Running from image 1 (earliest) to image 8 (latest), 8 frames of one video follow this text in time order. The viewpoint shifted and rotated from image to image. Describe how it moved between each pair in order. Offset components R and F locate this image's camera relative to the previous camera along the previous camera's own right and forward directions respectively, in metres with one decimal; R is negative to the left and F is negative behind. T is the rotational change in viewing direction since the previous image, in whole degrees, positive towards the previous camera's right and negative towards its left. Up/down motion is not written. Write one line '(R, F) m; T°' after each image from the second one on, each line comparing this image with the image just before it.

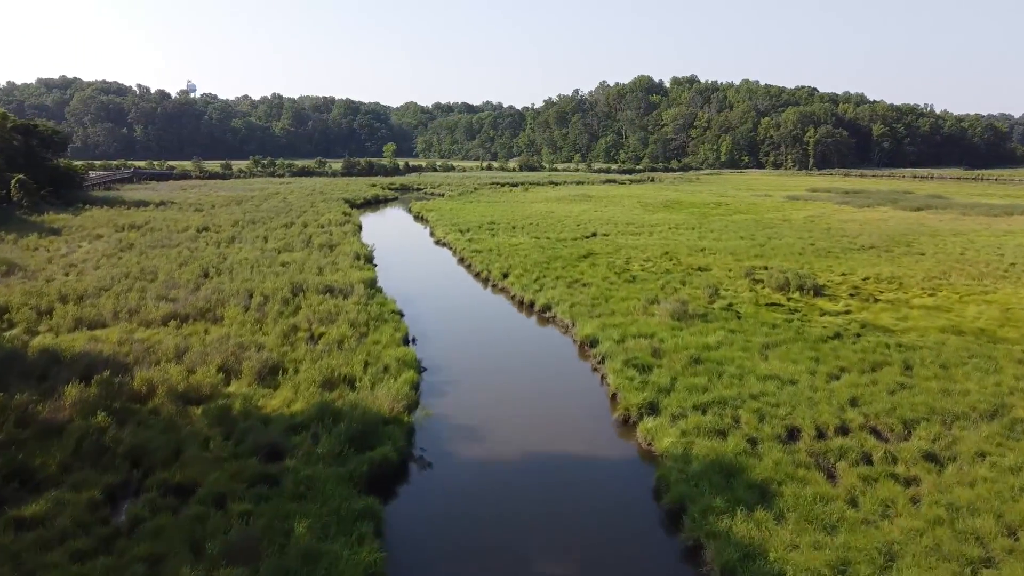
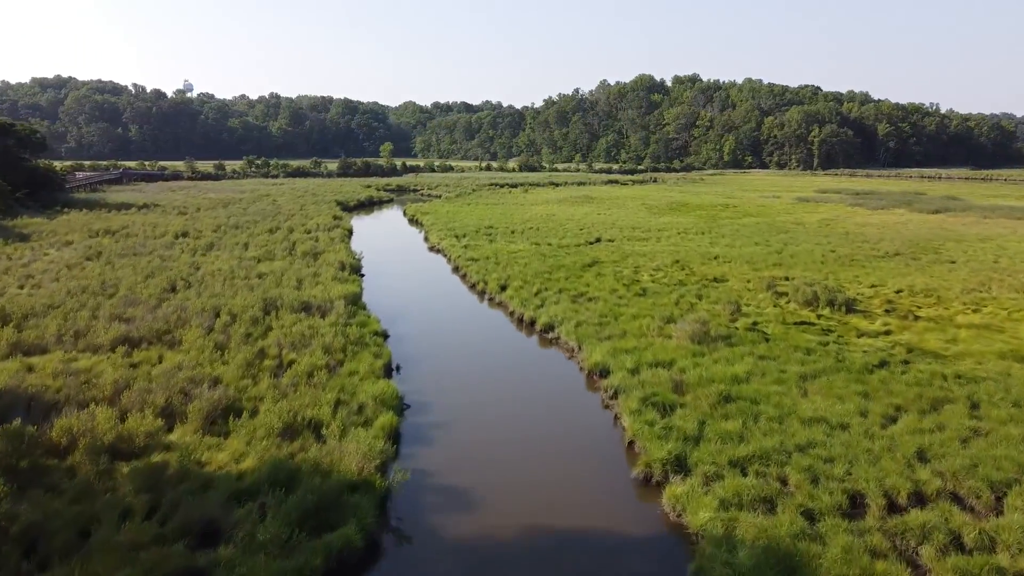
(0.0, +1.6) m; 0°
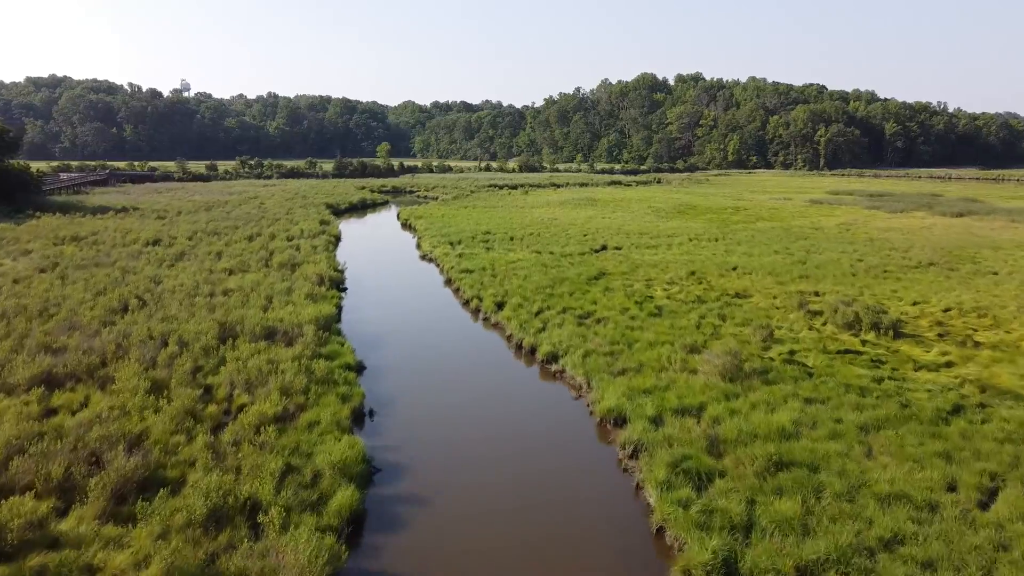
(+0.1, +1.9) m; 0°
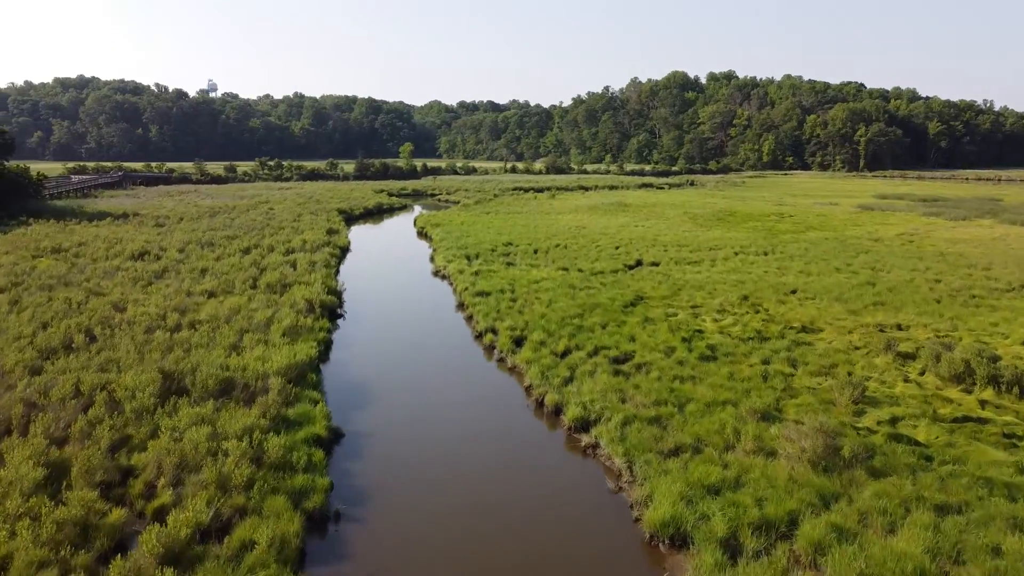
(+0.1, +2.5) m; -2°
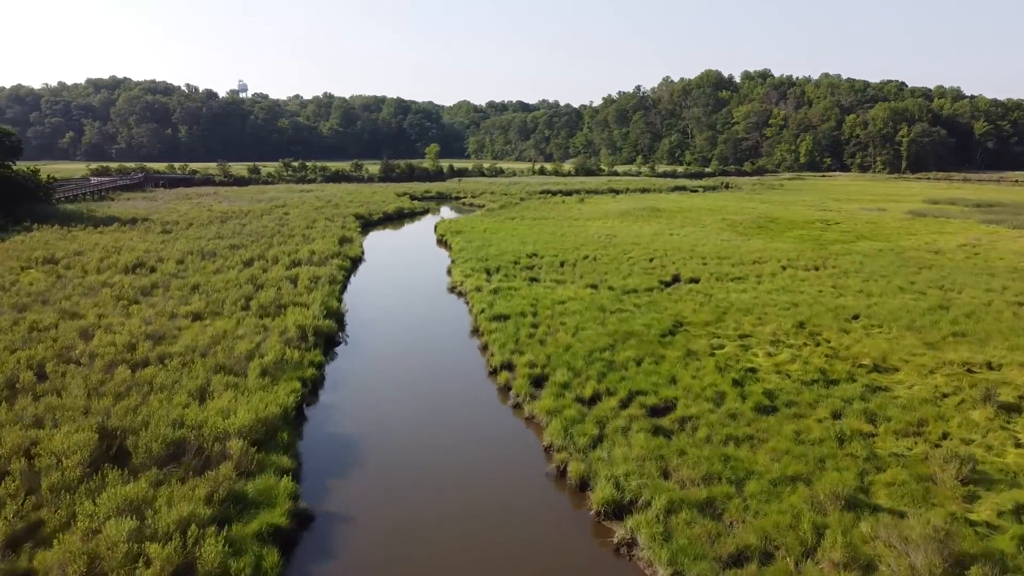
(+0.1, +1.9) m; -2°
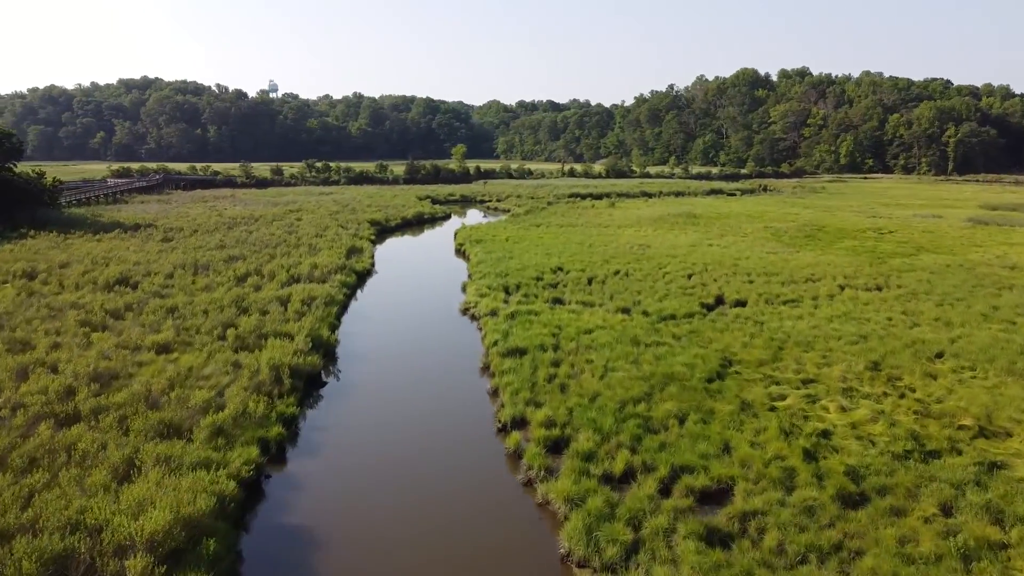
(+0.2, +2.1) m; -2°
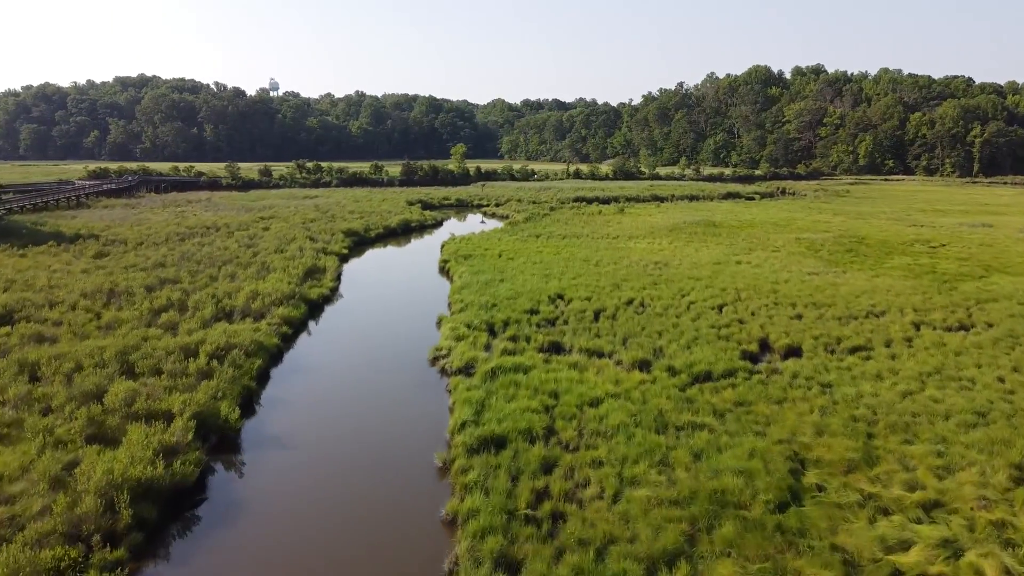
(+0.3, +3.8) m; 0°
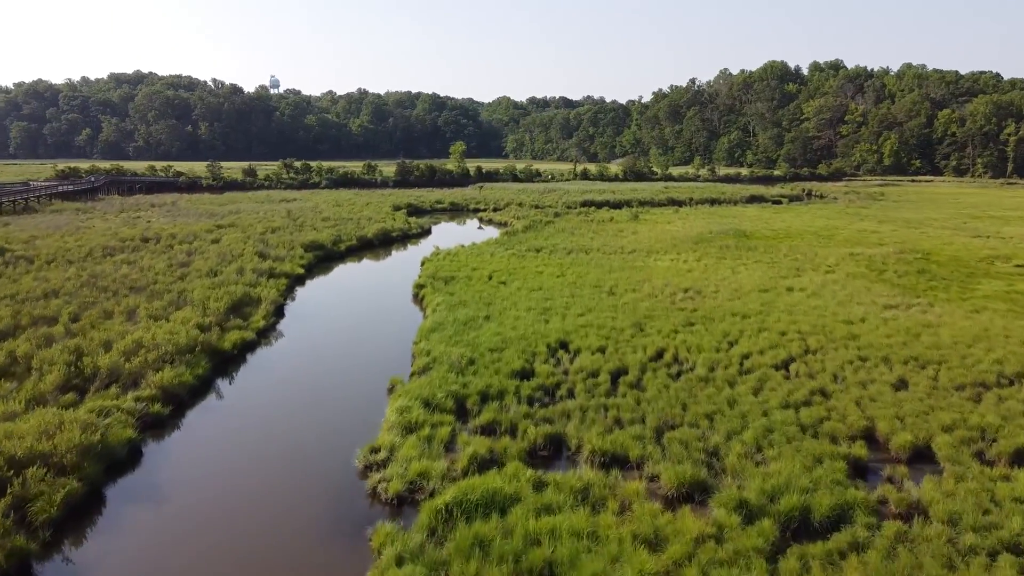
(+0.3, +4.5) m; 0°
